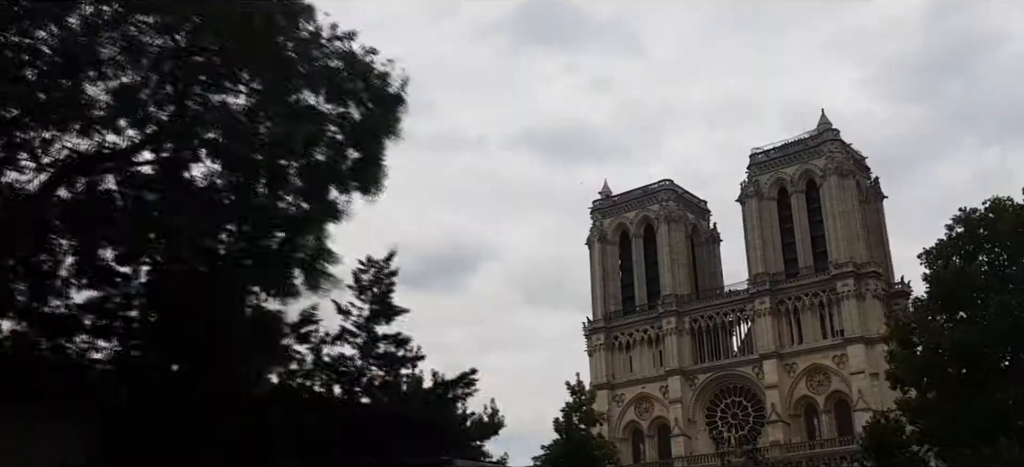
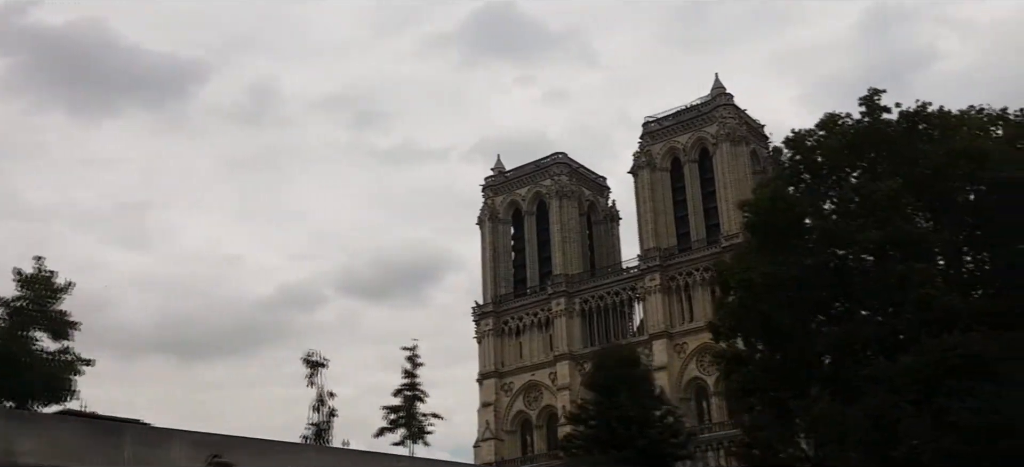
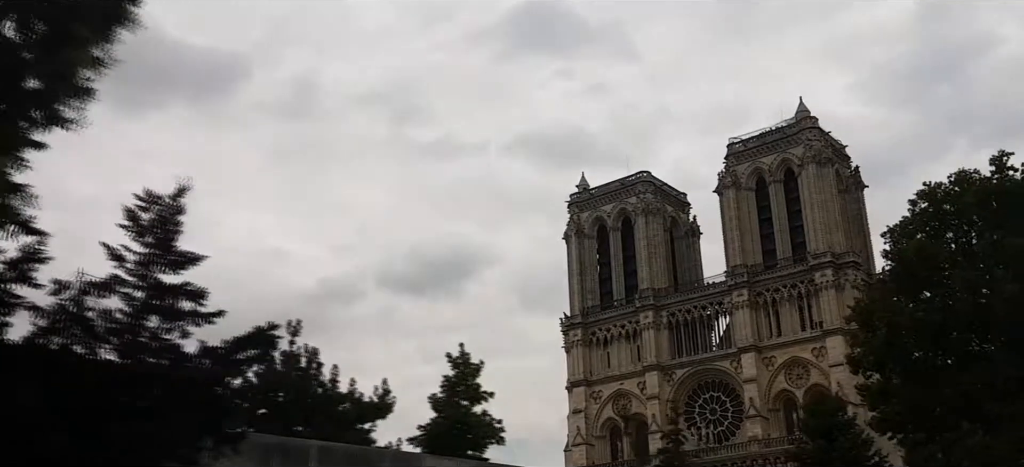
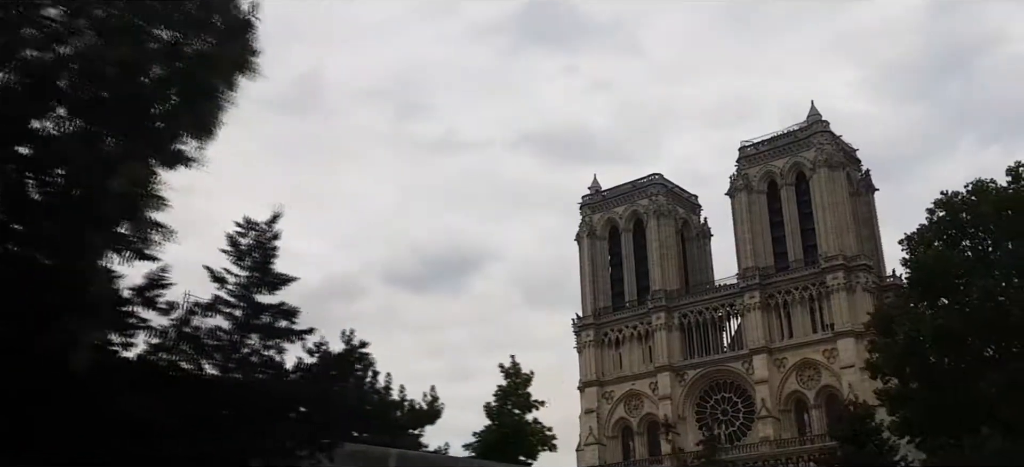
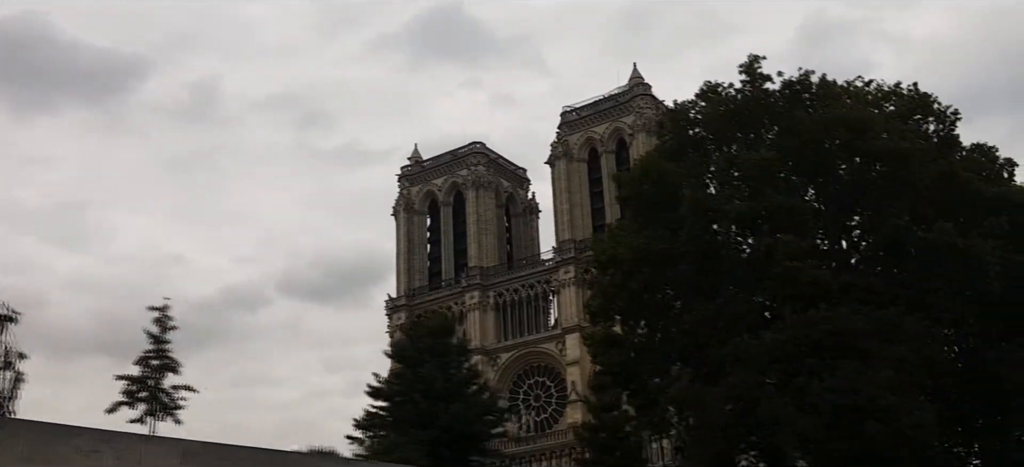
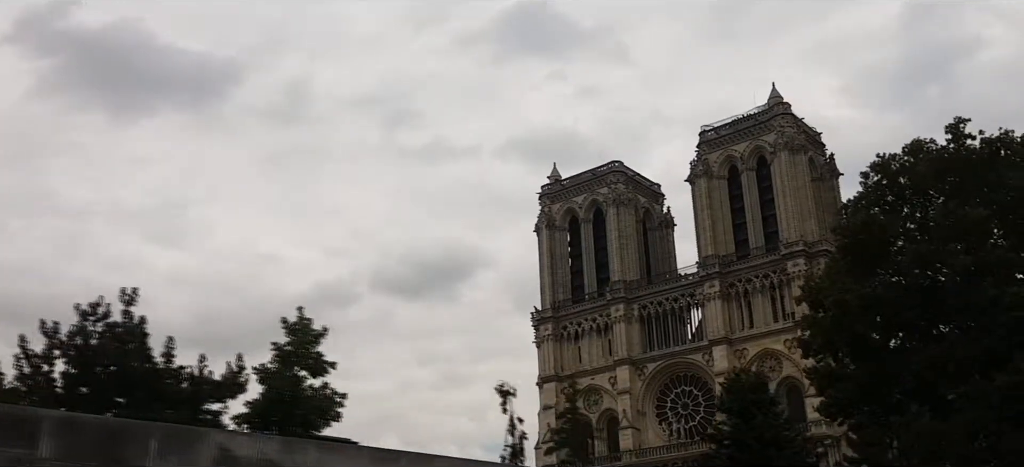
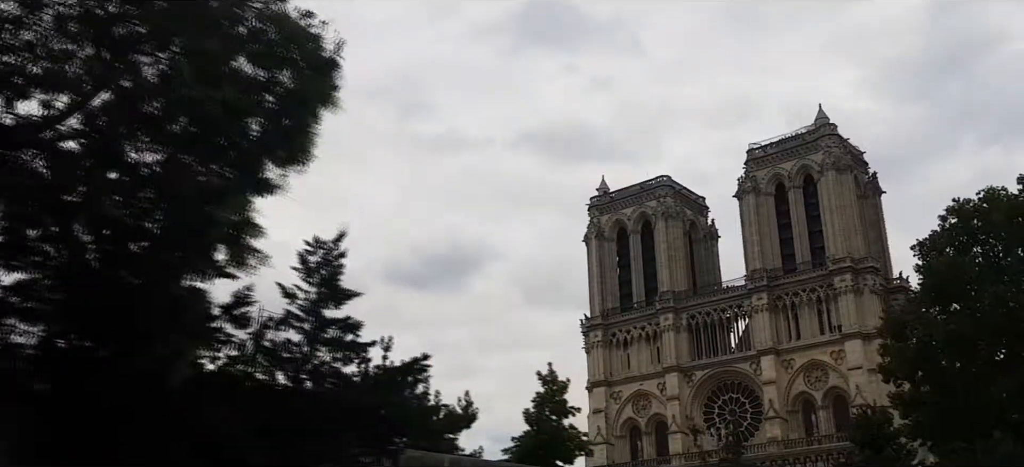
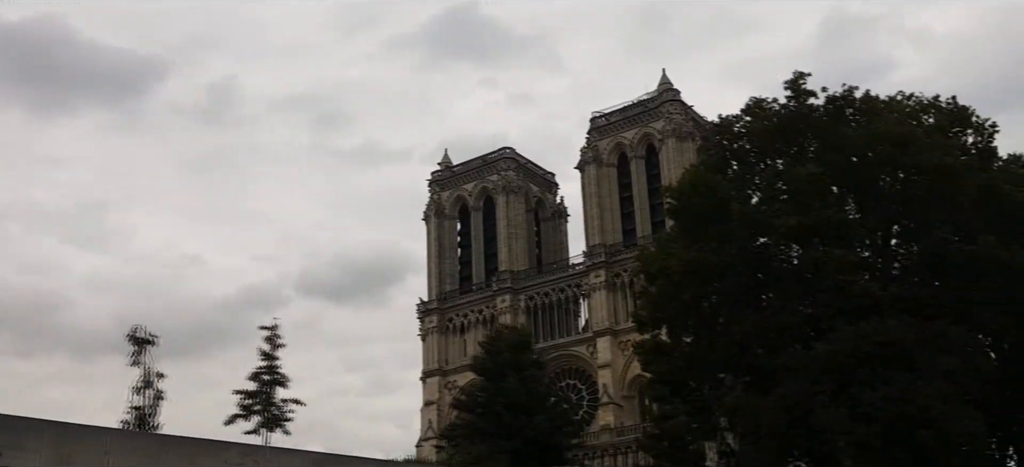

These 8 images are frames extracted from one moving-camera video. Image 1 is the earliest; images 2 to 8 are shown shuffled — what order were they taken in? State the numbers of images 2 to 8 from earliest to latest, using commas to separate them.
7, 4, 3, 6, 2, 8, 5
